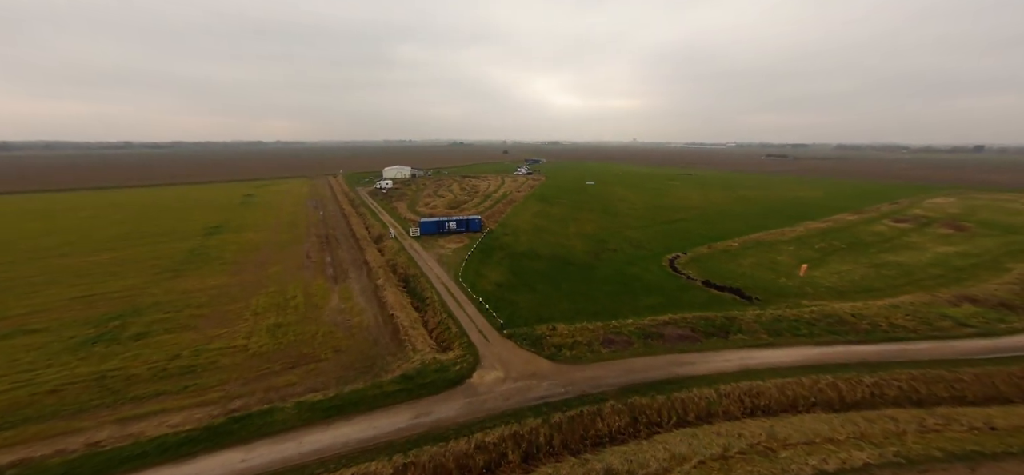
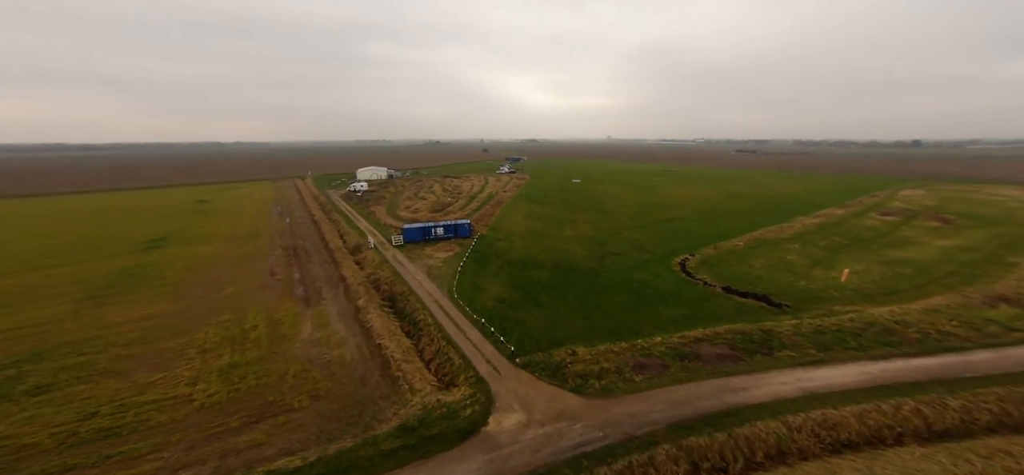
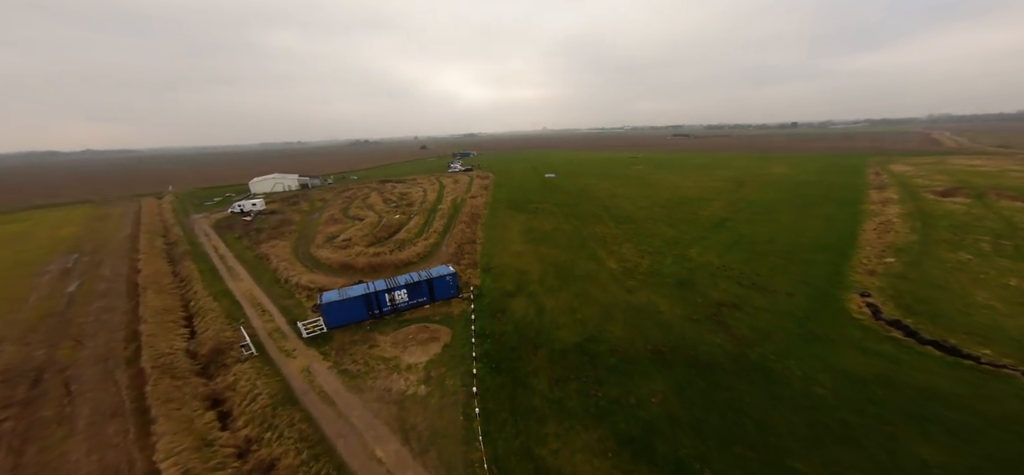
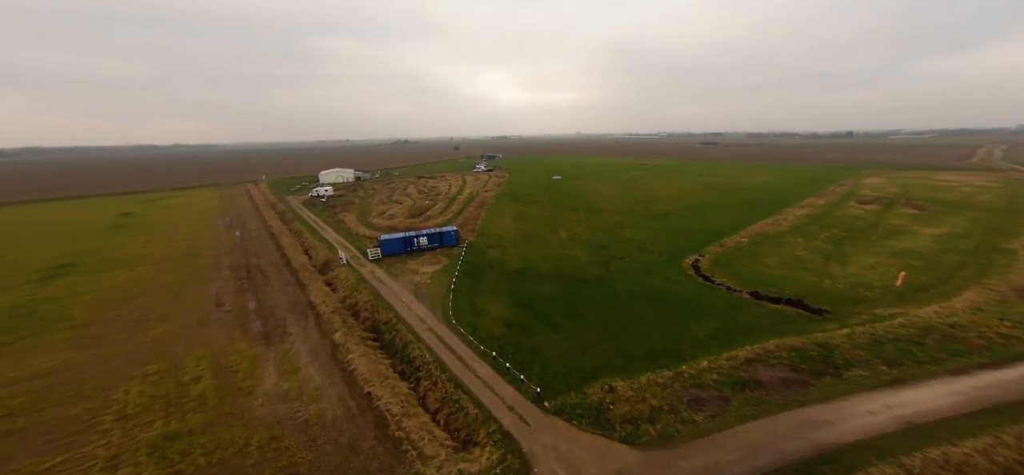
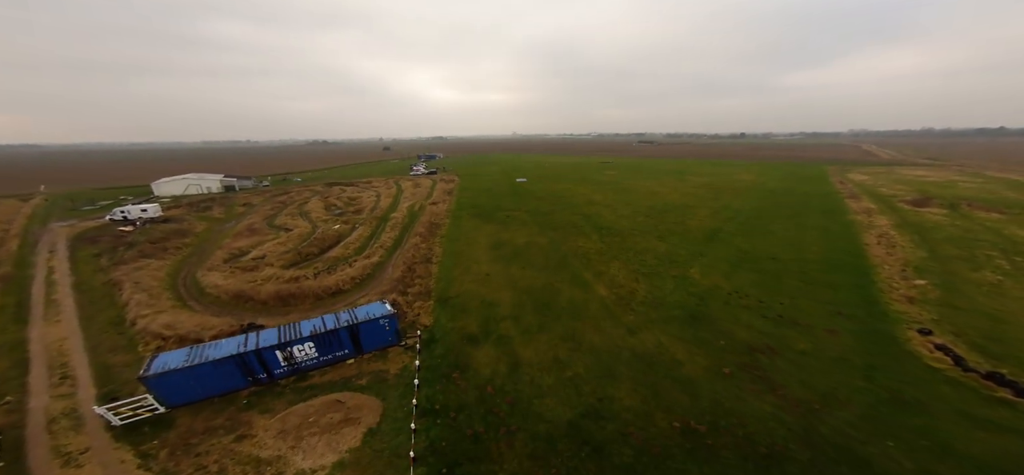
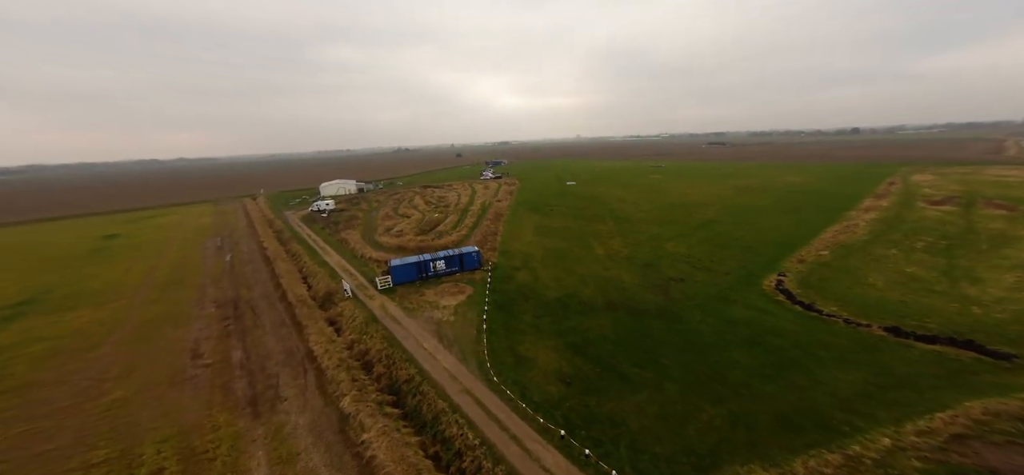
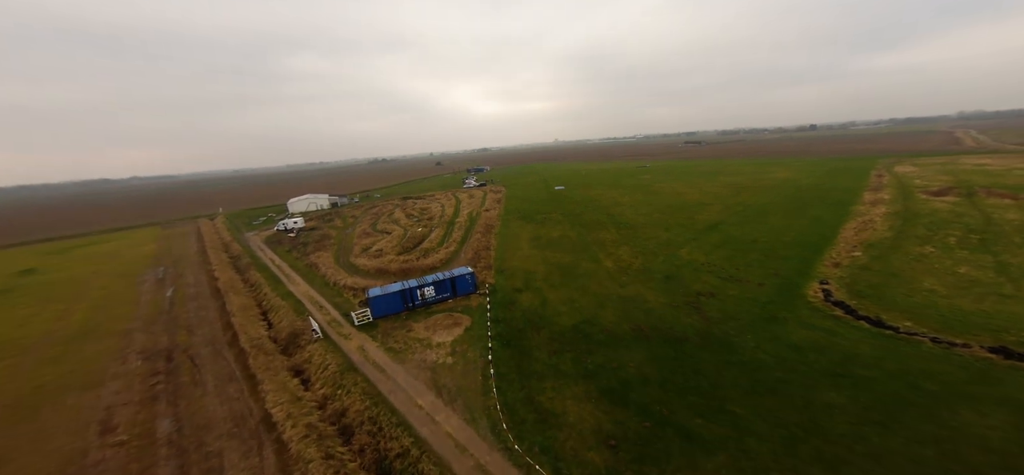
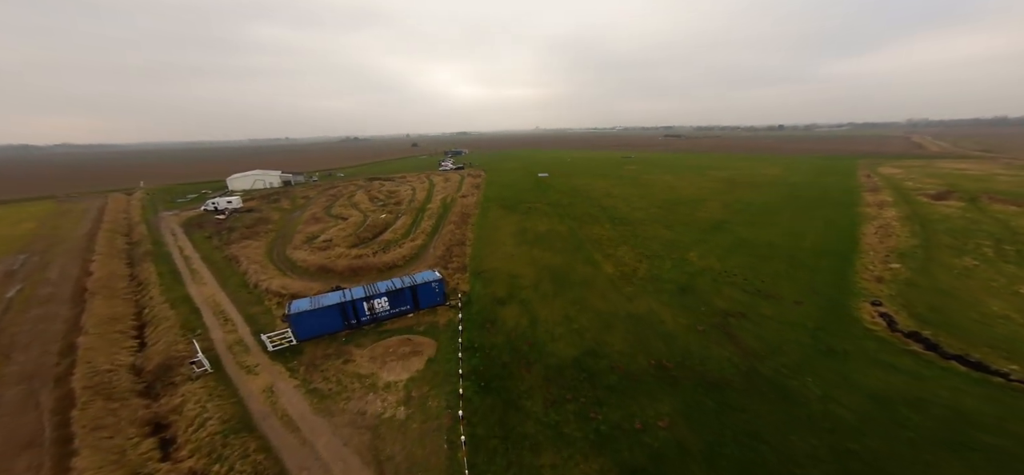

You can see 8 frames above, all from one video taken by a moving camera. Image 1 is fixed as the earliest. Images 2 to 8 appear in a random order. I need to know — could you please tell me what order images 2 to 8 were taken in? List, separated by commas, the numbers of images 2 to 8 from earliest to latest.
2, 4, 6, 7, 3, 8, 5
